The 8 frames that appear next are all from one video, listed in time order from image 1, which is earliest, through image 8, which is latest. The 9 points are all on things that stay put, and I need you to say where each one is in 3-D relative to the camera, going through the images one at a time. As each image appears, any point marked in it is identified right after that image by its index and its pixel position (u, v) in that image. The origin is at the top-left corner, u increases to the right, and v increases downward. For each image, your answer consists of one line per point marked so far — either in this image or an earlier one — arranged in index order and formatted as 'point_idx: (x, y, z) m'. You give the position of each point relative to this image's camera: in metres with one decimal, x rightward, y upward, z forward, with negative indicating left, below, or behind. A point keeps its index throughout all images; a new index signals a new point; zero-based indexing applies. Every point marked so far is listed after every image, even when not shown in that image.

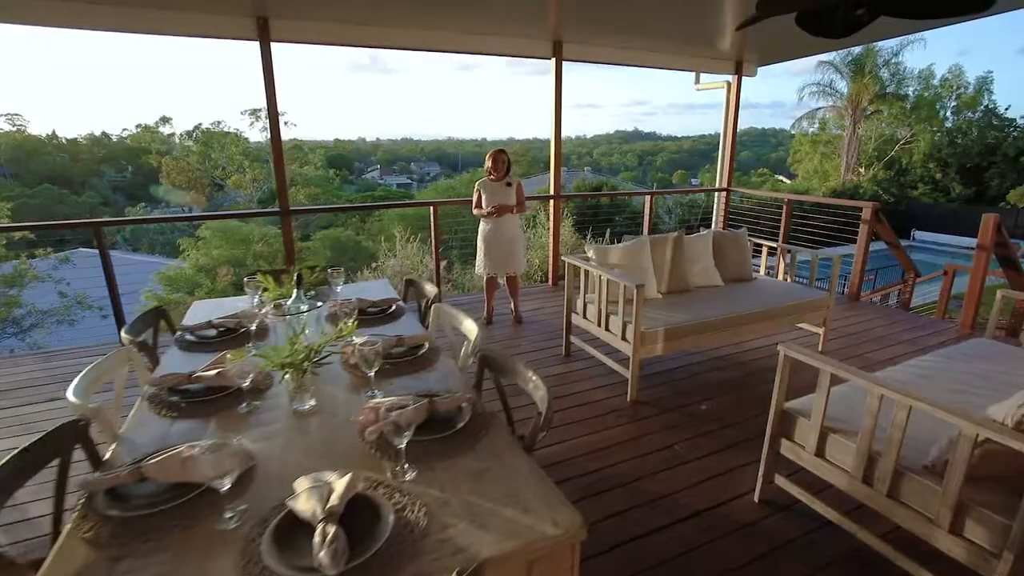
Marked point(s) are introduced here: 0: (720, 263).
0: (+1.5, +0.2, +3.5) m
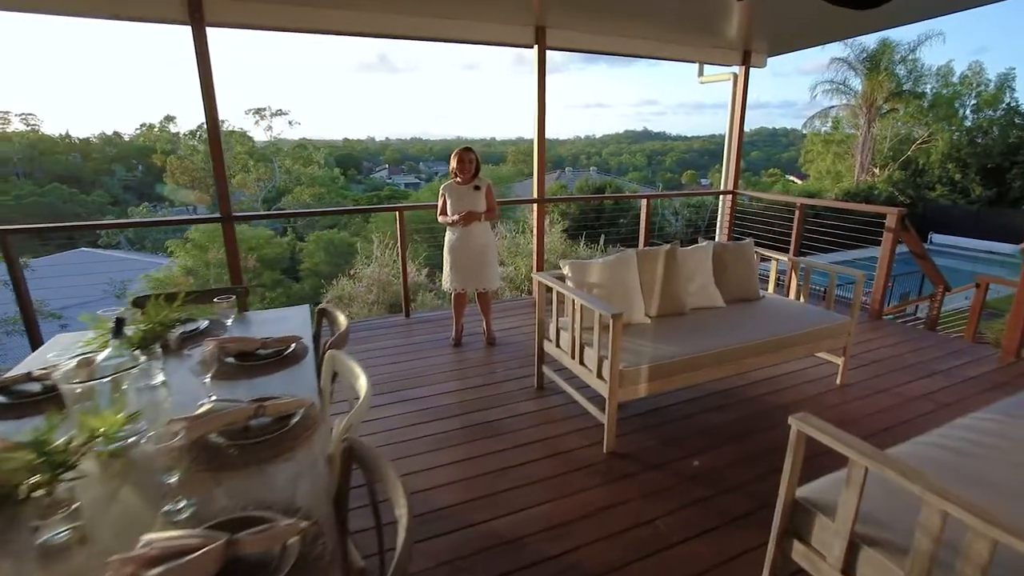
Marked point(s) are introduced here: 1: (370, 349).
0: (+1.3, +0.1, +3.0) m
1: (-0.9, -0.4, +3.4) m
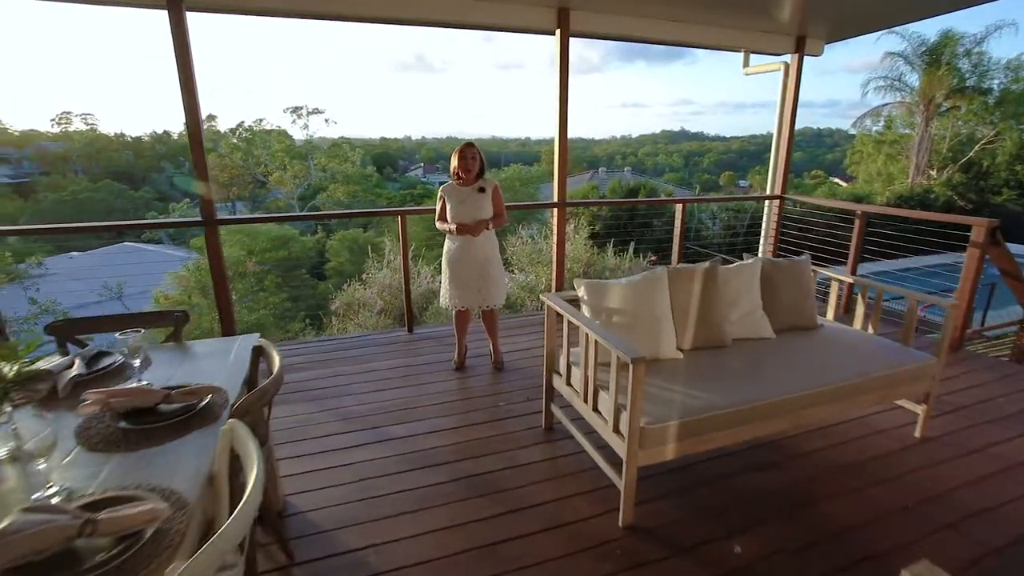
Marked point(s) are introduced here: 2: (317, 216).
0: (+1.3, -0.1, +2.5) m
1: (-0.9, -0.5, +3.1) m
2: (-1.3, +0.5, +3.5) m
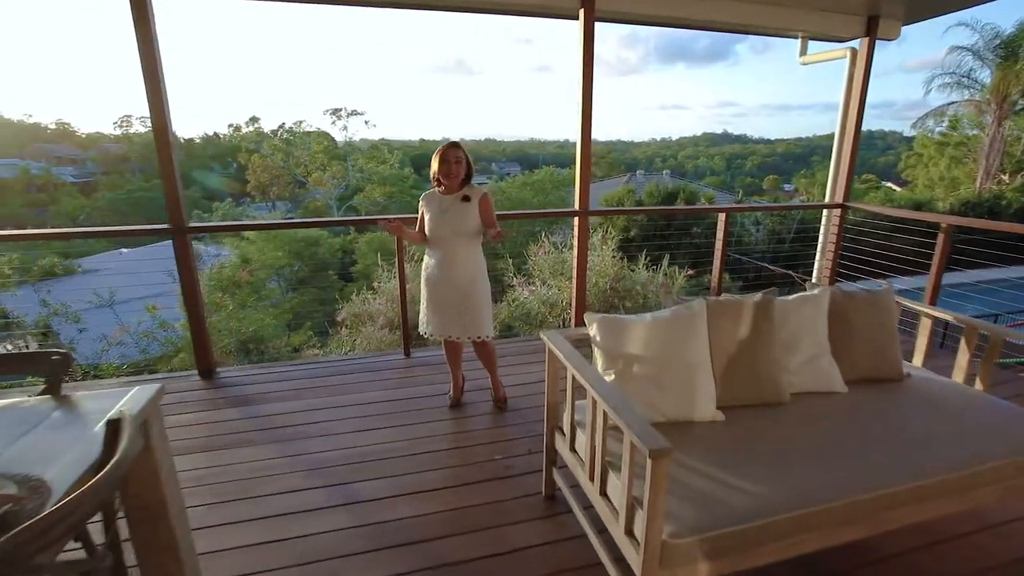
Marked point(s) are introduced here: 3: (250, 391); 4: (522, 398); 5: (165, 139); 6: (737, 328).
0: (+1.3, -0.2, +2.0) m
1: (-0.9, -0.6, +2.7) m
2: (-1.3, +0.4, +3.1) m
3: (-1.5, -0.6, +2.8) m
4: (+0.1, -0.6, +2.7) m
5: (-1.8, +0.8, +2.6) m
6: (+0.8, -0.1, +1.8) m
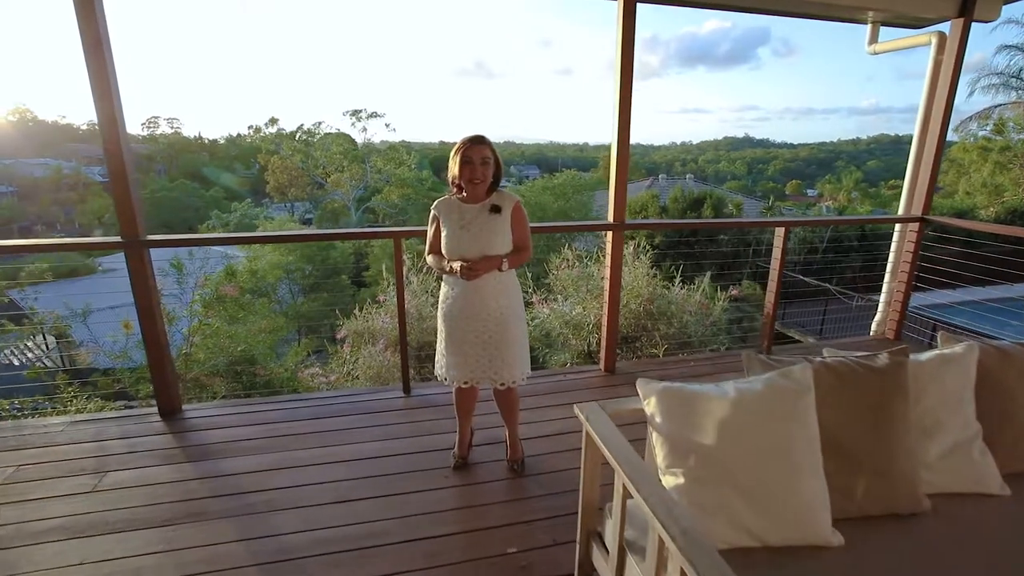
0: (+1.3, -0.4, +1.4) m
1: (-0.8, -0.7, +2.2) m
2: (-1.2, +0.3, +2.6) m
3: (-1.4, -0.7, +2.3) m
4: (+0.1, -0.7, +2.2) m
5: (-1.7, +0.7, +2.2) m
6: (+0.9, -0.3, +1.3) m
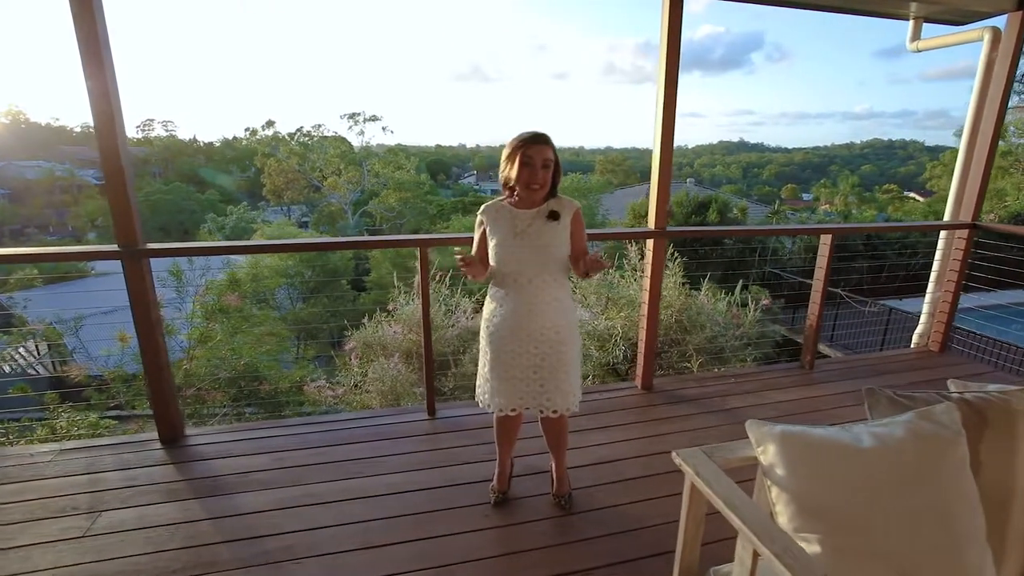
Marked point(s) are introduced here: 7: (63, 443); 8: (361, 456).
0: (+1.5, -0.4, +1.2) m
1: (-0.6, -0.8, +1.9) m
2: (-1.0, +0.2, +2.4) m
3: (-1.2, -0.8, +2.1) m
4: (+0.3, -0.8, +2.0) m
5: (-1.5, +0.6, +1.9) m
6: (+1.0, -0.3, +1.0) m
7: (-2.0, -0.7, +2.3) m
8: (-0.7, -0.7, +2.2) m
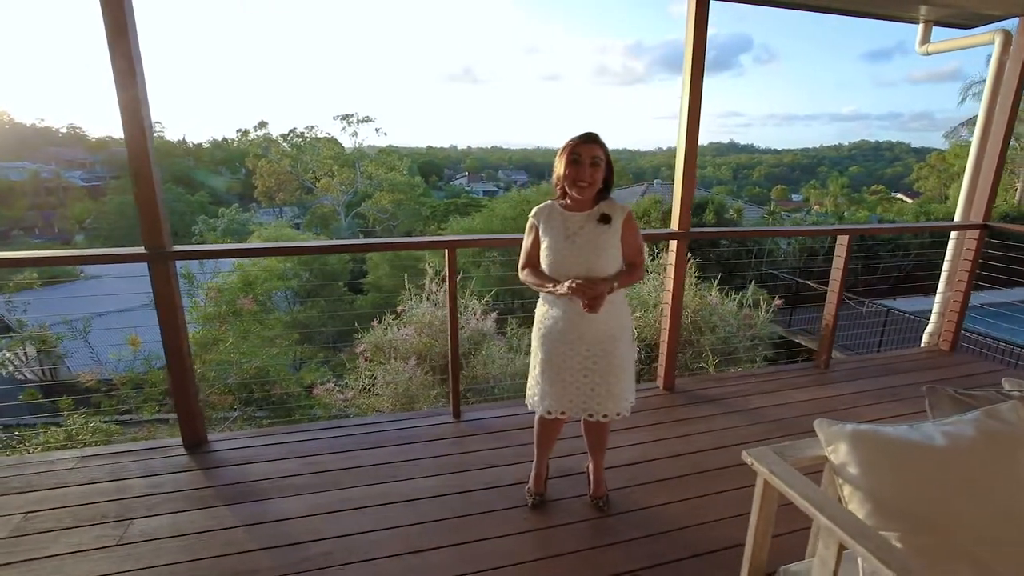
0: (+1.7, -0.4, +1.2) m
1: (-0.5, -0.8, +1.9) m
2: (-0.9, +0.2, +2.4) m
3: (-1.1, -0.8, +2.1) m
4: (+0.4, -0.8, +2.0) m
5: (-1.4, +0.6, +1.9) m
6: (+1.2, -0.3, +1.0) m
7: (-1.9, -0.7, +2.2) m
8: (-0.5, -0.7, +2.2) m
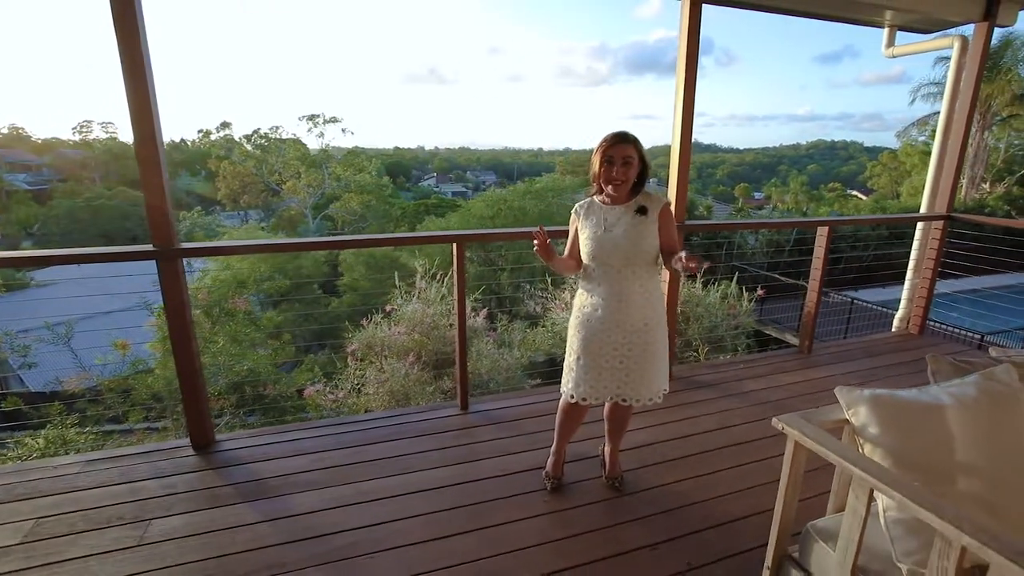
0: (+1.8, -0.4, +1.4) m
1: (-0.4, -0.8, +1.9) m
2: (-0.8, +0.2, +2.4) m
3: (-1.0, -0.8, +2.1) m
4: (+0.5, -0.8, +2.1) m
5: (-1.4, +0.6, +1.9) m
6: (+1.3, -0.3, +1.2) m
7: (-1.8, -0.7, +2.2) m
8: (-0.5, -0.7, +2.2) m
